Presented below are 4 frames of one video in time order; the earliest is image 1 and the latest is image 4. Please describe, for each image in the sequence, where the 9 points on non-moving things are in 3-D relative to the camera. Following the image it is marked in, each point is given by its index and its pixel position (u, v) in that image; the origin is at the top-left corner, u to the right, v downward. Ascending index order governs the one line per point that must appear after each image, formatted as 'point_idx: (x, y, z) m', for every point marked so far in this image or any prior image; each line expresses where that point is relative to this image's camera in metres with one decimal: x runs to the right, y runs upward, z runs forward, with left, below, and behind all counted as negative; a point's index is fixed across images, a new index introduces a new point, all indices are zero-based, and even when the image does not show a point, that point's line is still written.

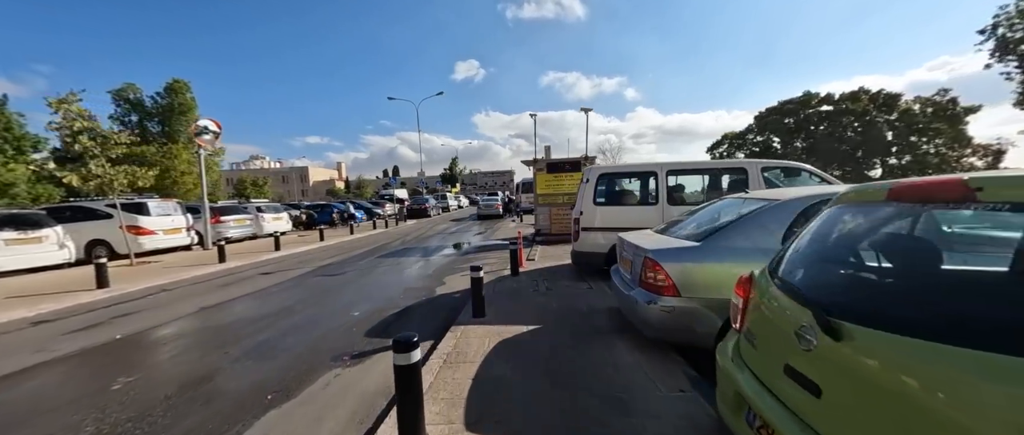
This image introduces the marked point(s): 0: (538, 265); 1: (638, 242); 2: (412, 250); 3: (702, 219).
0: (+0.6, -1.1, +8.9) m
1: (+1.3, -0.3, +4.1) m
2: (-3.6, -1.2, +14.2) m
3: (+2.3, 0.0, +4.7) m
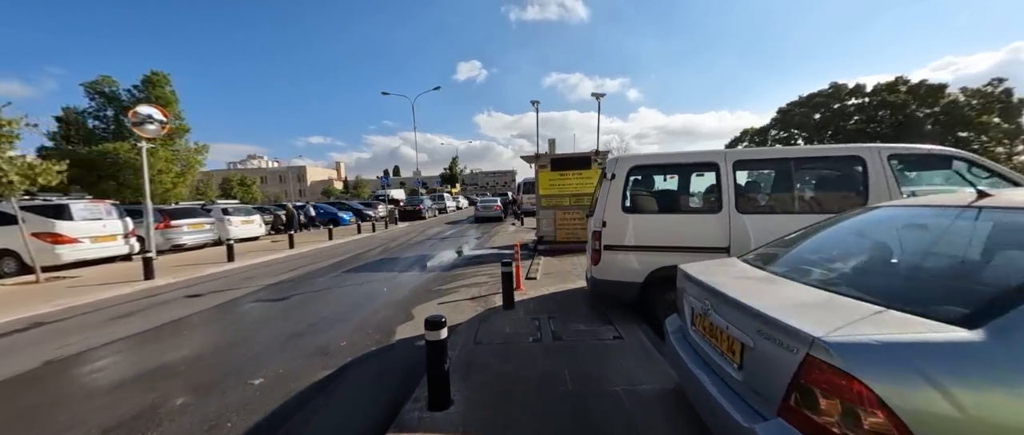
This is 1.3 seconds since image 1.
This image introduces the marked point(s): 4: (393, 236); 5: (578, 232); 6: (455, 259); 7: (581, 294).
0: (+0.5, -1.2, +6.8) m
1: (+1.2, -0.4, +2.0) m
2: (-3.7, -1.3, +12.0) m
3: (+2.2, -0.2, +2.6) m
4: (-5.6, -0.9, +18.4) m
5: (+2.1, -0.5, +12.8) m
6: (-1.7, -1.3, +11.9) m
7: (+1.0, -1.2, +5.9) m
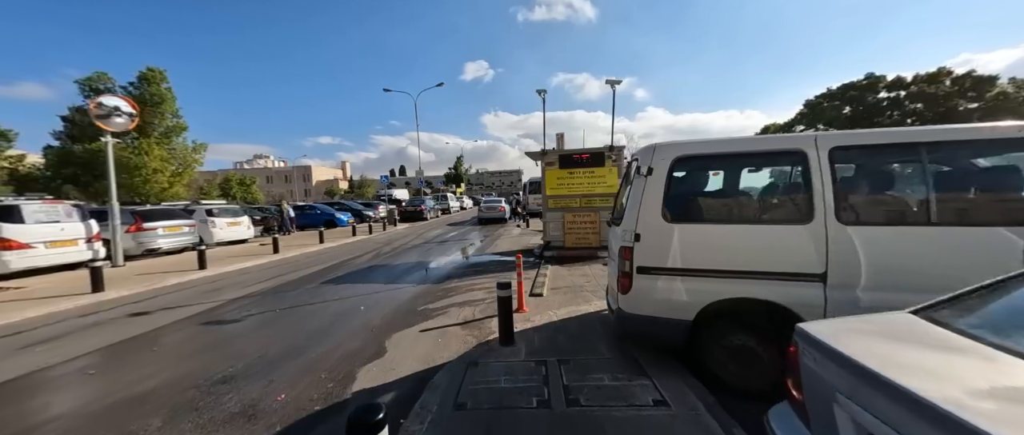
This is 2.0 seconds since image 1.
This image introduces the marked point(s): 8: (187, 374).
0: (+0.5, -1.3, +5.5) m
1: (+1.1, -0.5, +0.7) m
2: (-3.6, -1.4, +10.8) m
3: (+2.1, -0.3, +1.2) m
4: (-5.4, -1.0, +17.2) m
5: (+2.2, -0.6, +11.5) m
6: (-1.6, -1.4, +10.7) m
7: (+1.0, -1.3, +4.6) m
8: (-3.6, -1.8, +4.4) m
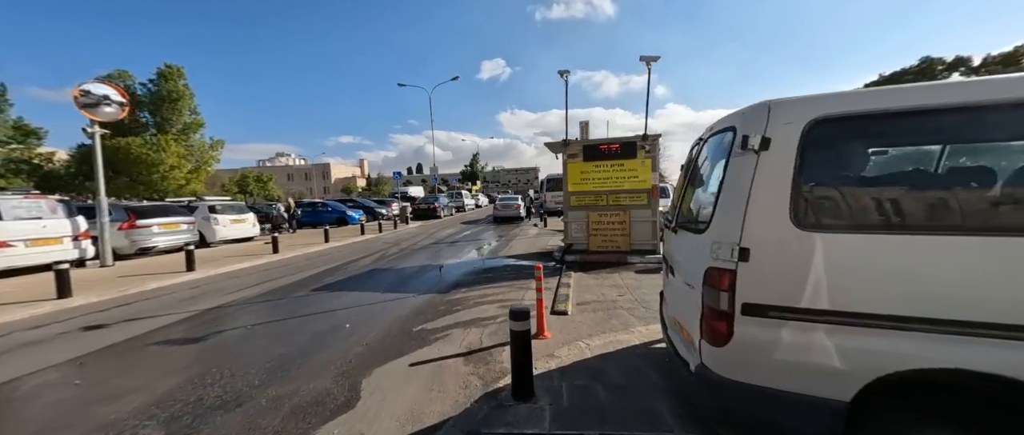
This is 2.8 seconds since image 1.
0: (+0.7, -1.3, +4.2) m
1: (+1.1, -0.5, -0.6) m
2: (-3.2, -1.4, +9.7) m
3: (+2.1, -0.3, -0.1) m
4: (-4.7, -0.9, +16.2) m
5: (+2.7, -0.6, +10.1) m
6: (-1.2, -1.3, +9.5) m
7: (+1.2, -1.3, +3.3) m
8: (-3.5, -1.7, +3.3) m
